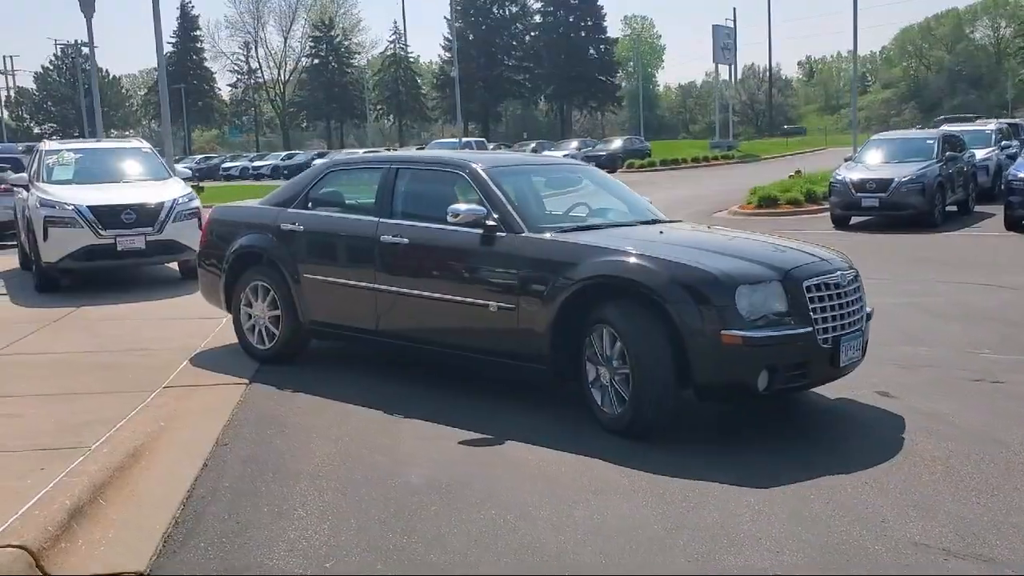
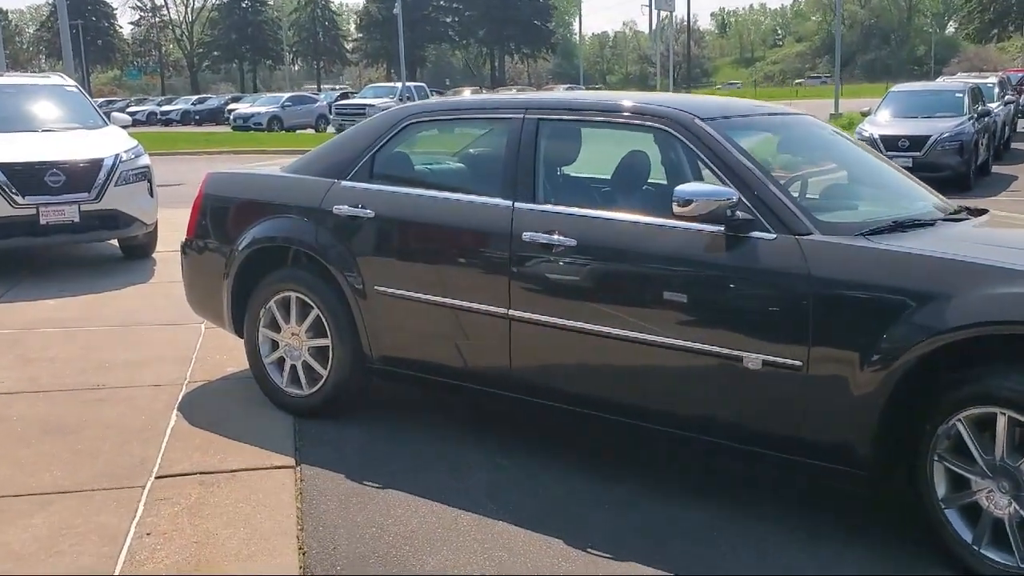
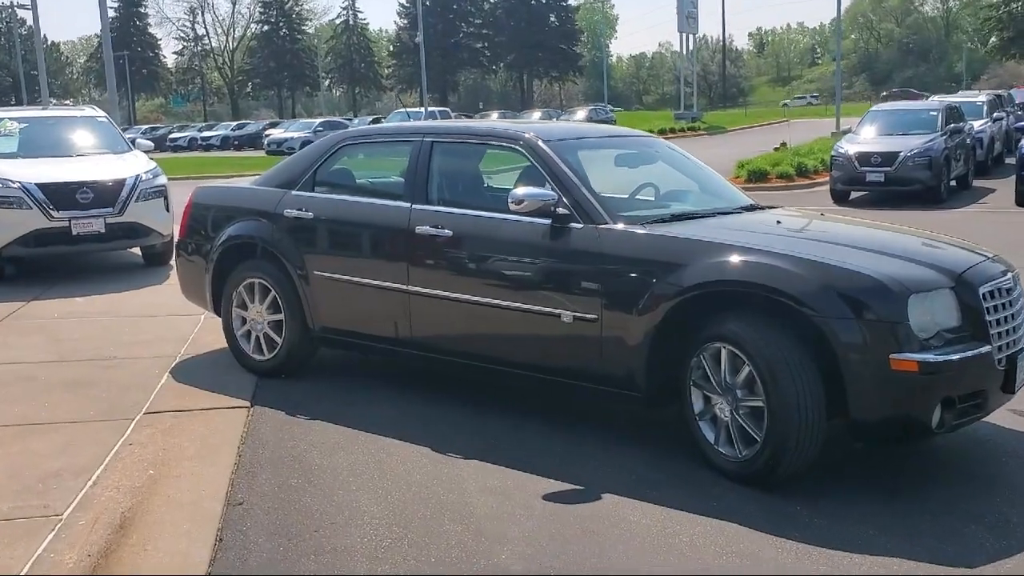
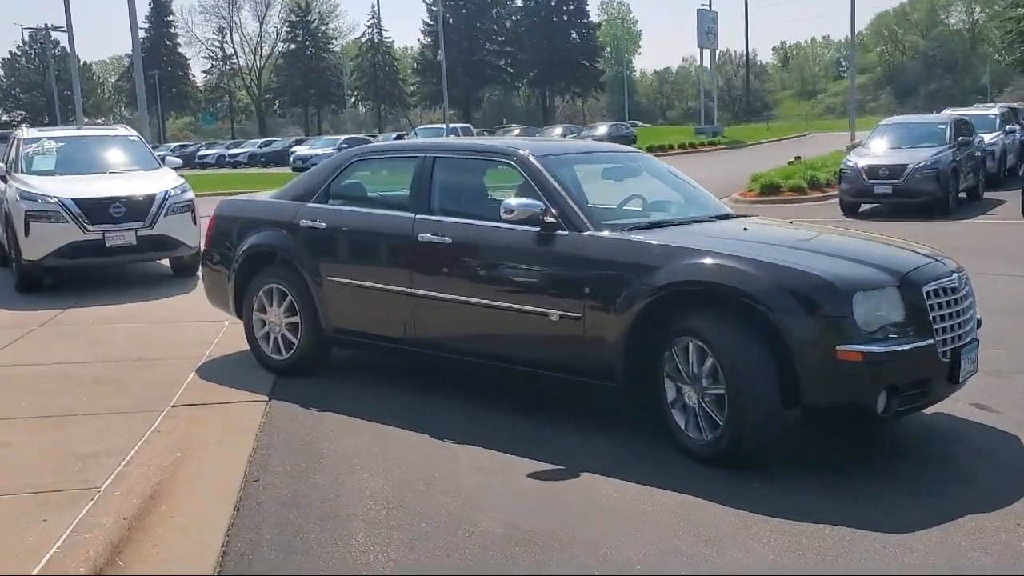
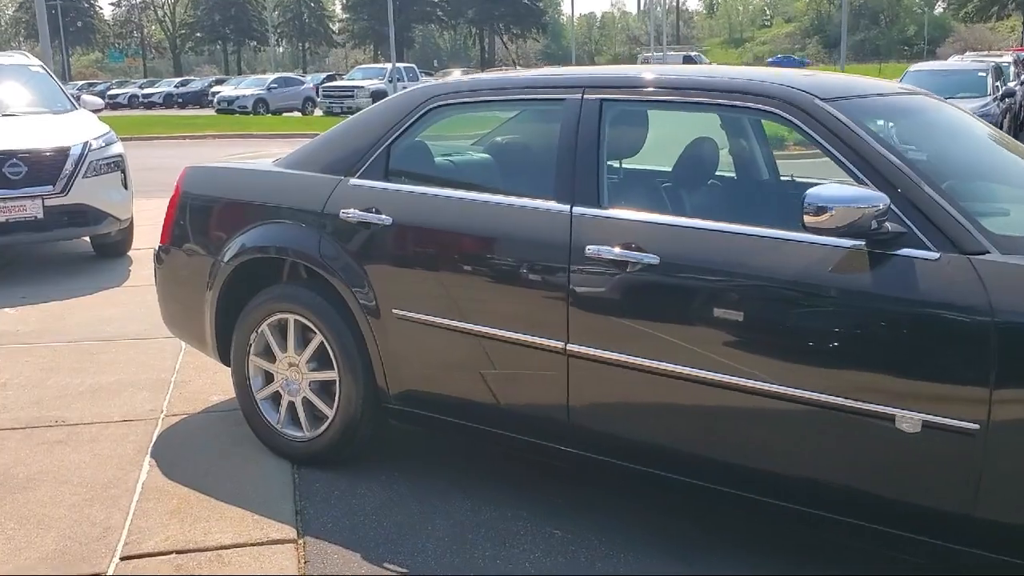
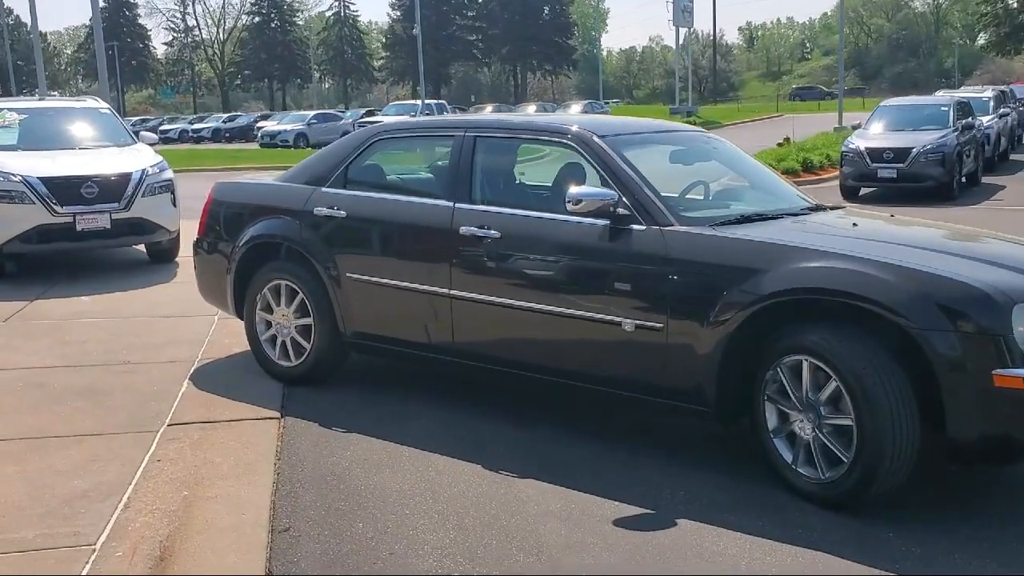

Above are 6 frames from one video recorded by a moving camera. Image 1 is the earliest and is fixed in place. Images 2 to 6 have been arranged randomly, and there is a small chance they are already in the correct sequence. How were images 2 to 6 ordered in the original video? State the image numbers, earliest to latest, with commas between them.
4, 3, 6, 2, 5
